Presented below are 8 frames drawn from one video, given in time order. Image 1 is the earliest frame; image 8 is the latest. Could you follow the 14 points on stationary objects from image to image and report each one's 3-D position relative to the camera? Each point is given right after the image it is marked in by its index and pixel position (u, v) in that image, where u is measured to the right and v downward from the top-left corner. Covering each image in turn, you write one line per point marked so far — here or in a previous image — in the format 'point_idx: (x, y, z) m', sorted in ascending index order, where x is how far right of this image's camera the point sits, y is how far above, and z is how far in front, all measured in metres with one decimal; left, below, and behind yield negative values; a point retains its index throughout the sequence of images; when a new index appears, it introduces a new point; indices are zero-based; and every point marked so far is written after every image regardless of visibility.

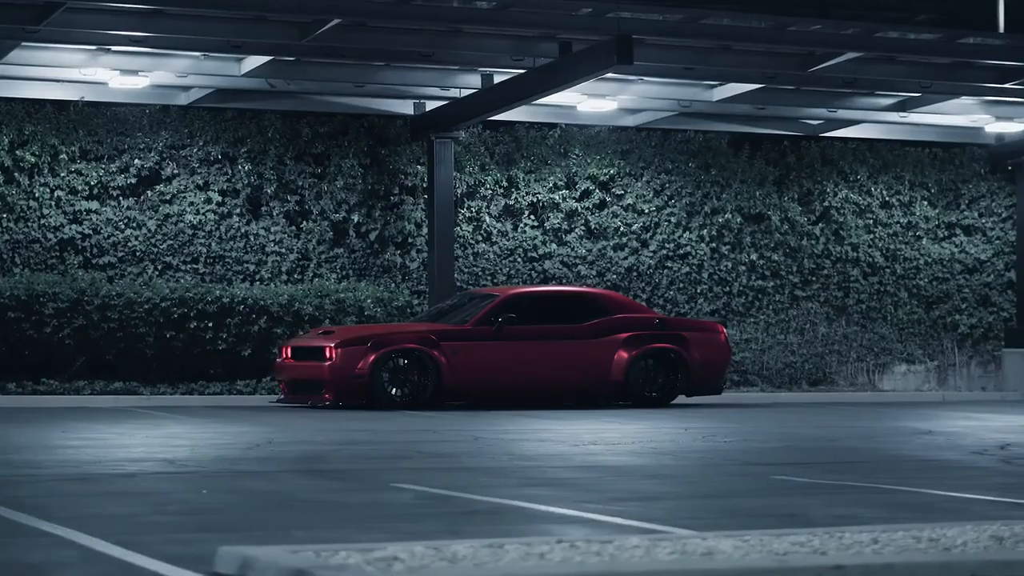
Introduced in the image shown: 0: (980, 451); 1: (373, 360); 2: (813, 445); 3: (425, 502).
0: (+3.3, -1.2, +10.9) m
1: (-1.6, -0.8, +17.8) m
2: (+2.4, -1.2, +12.4) m
3: (-0.5, -1.1, +7.5) m
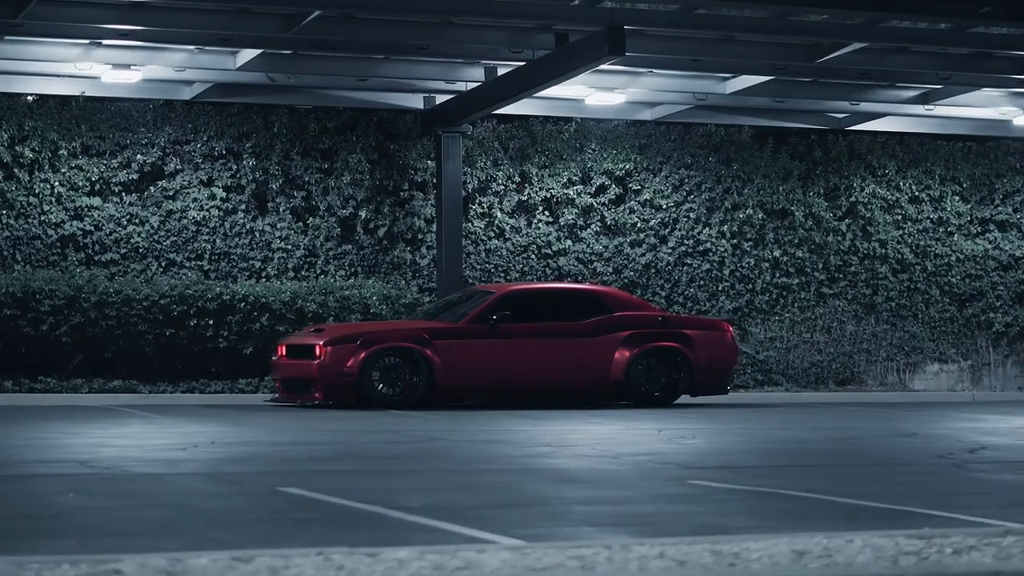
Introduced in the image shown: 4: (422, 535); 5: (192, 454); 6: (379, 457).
0: (+2.9, -1.1, +10.4) m
1: (-1.7, -0.8, +17.4) m
2: (+2.0, -1.2, +11.9) m
3: (-1.0, -1.0, +7.1) m
4: (-0.4, -1.0, +6.5) m
5: (-2.1, -1.1, +10.3) m
6: (-0.9, -1.1, +10.3) m
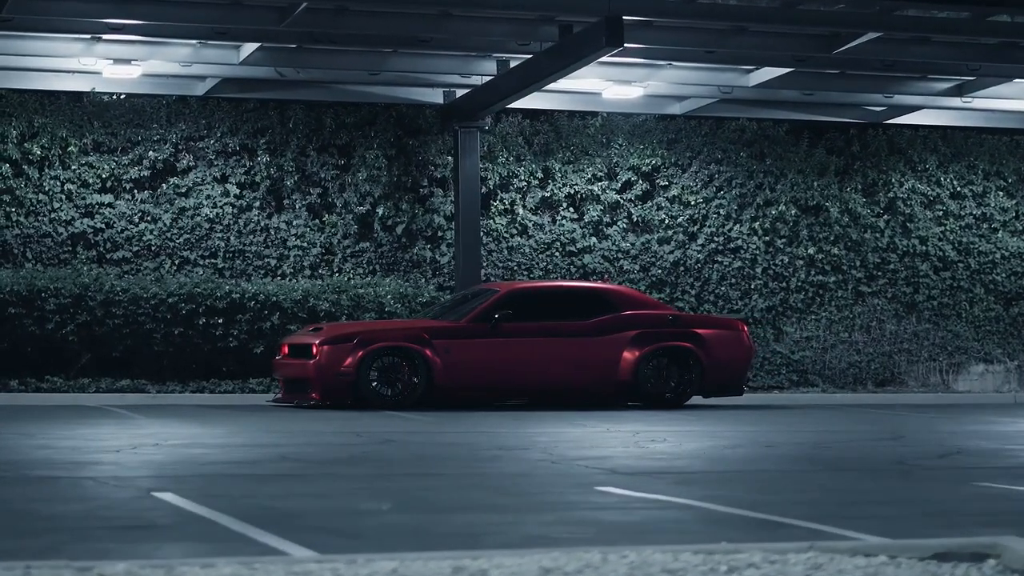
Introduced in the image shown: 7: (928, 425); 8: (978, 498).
0: (+2.5, -1.1, +9.8) m
1: (-1.7, -0.8, +17.0) m
2: (+1.7, -1.2, +11.3) m
3: (-1.6, -1.0, +6.7) m
4: (-1.0, -1.0, +6.1) m
5: (-2.5, -1.1, +10.0) m
6: (-1.3, -1.1, +9.9) m
7: (+4.1, -1.4, +15.1) m
8: (+2.3, -1.1, +7.8) m
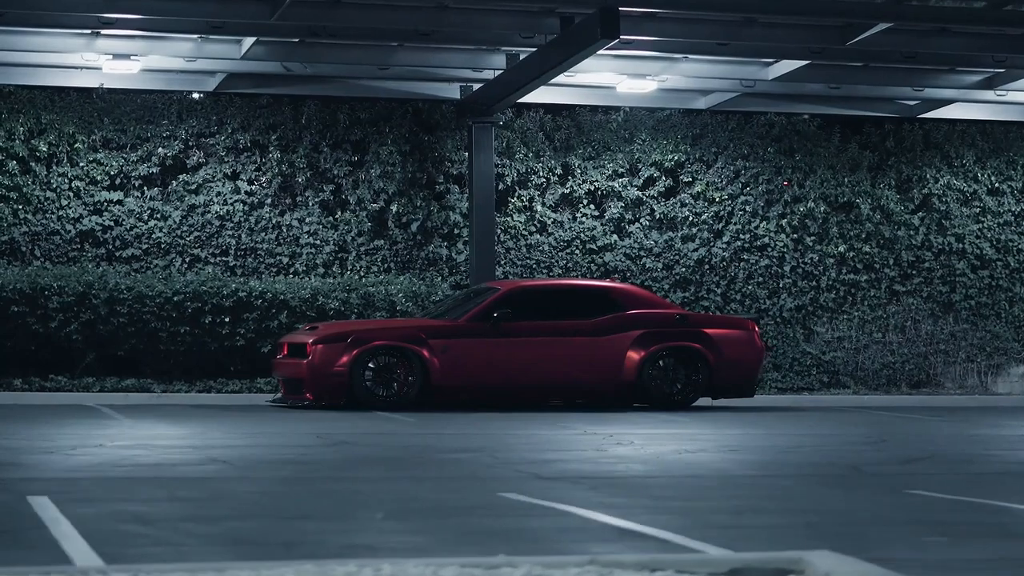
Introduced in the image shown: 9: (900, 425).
0: (+2.1, -1.1, +9.3) m
1: (-1.7, -0.8, +16.7) m
2: (+1.5, -1.1, +10.8) m
3: (-2.1, -1.0, +6.4) m
4: (-1.5, -1.0, +5.7) m
5: (-2.9, -1.1, +9.7) m
6: (-1.6, -1.1, +9.6) m
7: (+3.9, -1.3, +14.5) m
8: (+1.9, -1.1, +7.3) m
9: (+3.8, -1.4, +15.3) m
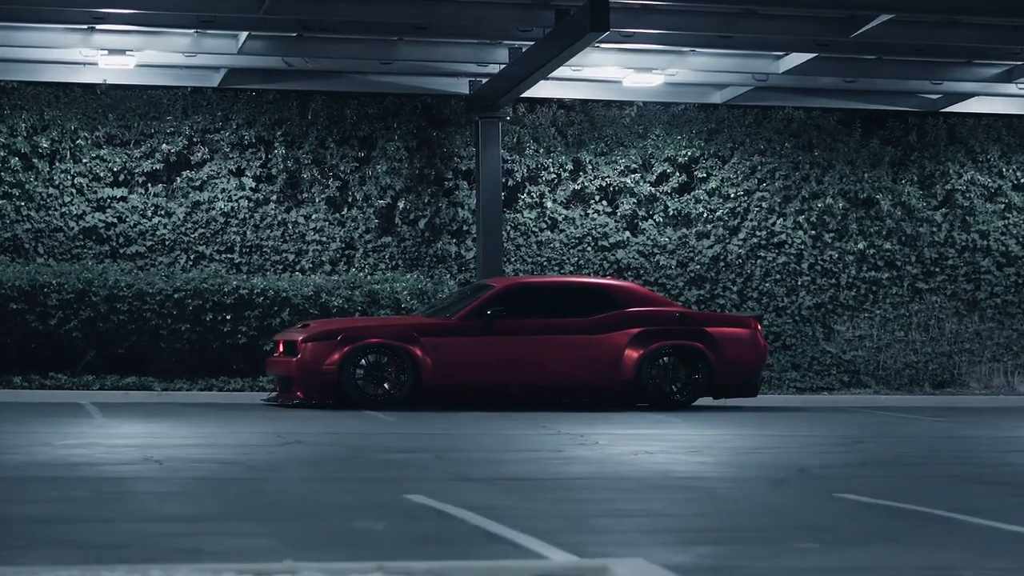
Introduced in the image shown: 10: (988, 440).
0: (+1.8, -1.0, +8.9) m
1: (-1.8, -0.7, +16.5) m
2: (+1.2, -1.1, +10.5) m
3: (-2.5, -0.9, +6.2) m
4: (-2.0, -1.0, +5.5) m
5: (-3.2, -1.0, +9.5) m
6: (-2.0, -1.0, +9.3) m
7: (+3.8, -1.3, +14.1) m
8: (+1.5, -1.0, +6.9) m
9: (+3.7, -1.3, +14.8) m
10: (+4.0, -1.3, +12.9) m
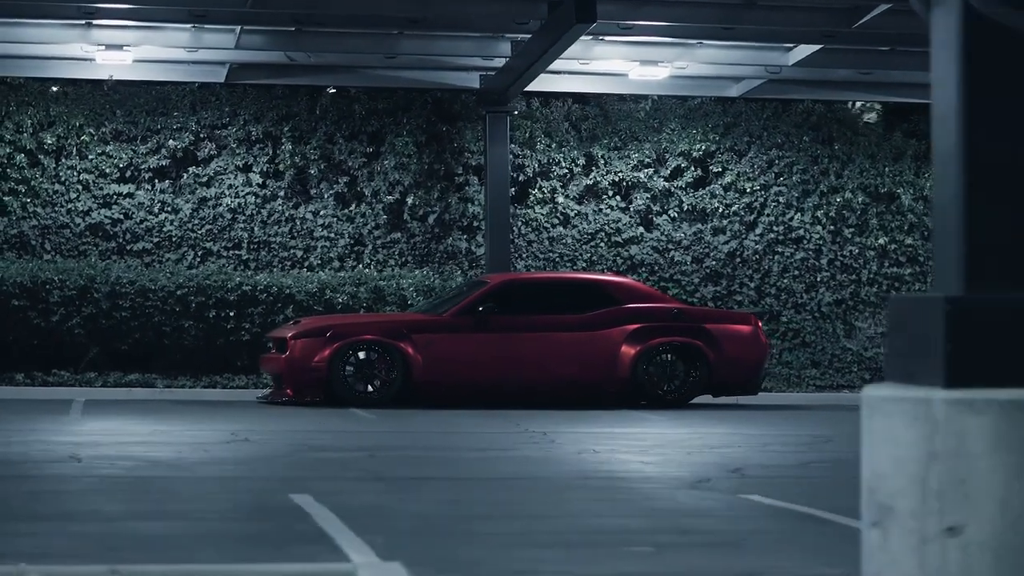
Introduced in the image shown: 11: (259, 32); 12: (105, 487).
0: (+1.4, -1.0, +8.6) m
1: (-1.9, -0.7, +16.3) m
2: (+0.8, -1.1, +10.2) m
3: (-3.0, -0.9, +6.1) m
4: (-2.5, -0.9, +5.3) m
5: (-3.6, -1.0, +9.4) m
6: (-2.3, -1.0, +9.2) m
7: (+3.6, -1.3, +13.7) m
8: (+1.0, -1.0, +6.7) m
9: (+3.5, -1.3, +14.5) m
10: (+3.7, -1.2, +12.5) m
11: (-3.1, +3.1, +18.9) m
12: (-2.0, -1.0, +7.7) m
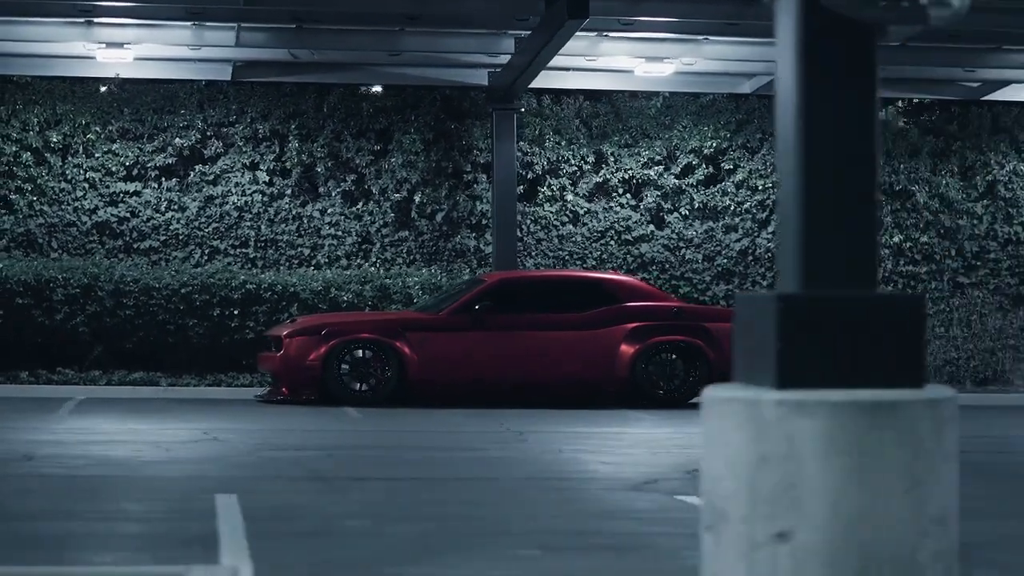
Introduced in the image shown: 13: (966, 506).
0: (+1.2, -1.0, +8.4) m
1: (-1.9, -0.7, +16.2) m
2: (+0.6, -1.1, +10.1) m
3: (-3.3, -0.9, +6.0) m
4: (-2.8, -0.9, +5.3) m
5: (-3.8, -1.0, +9.4) m
6: (-2.5, -1.0, +9.2) m
7: (+3.5, -1.2, +13.5) m
8: (+0.7, -1.0, +6.5) m
9: (+3.4, -1.3, +14.3) m
10: (+3.6, -1.2, +12.3) m
11: (-3.1, +3.1, +18.8) m
12: (-2.3, -1.0, +7.7) m
13: (+2.7, -1.3, +9.1) m
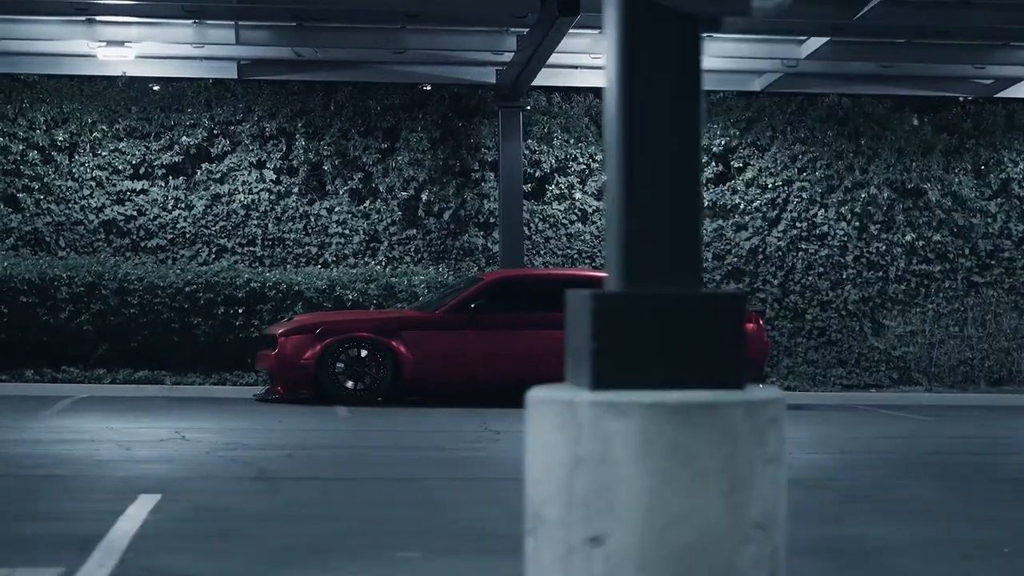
0: (+0.9, -1.0, +8.3) m
1: (-2.0, -0.6, +16.2) m
2: (+0.4, -1.1, +10.0) m
3: (-3.6, -0.9, +6.0) m
4: (-3.2, -0.9, +5.3) m
5: (-4.0, -1.0, +9.4) m
6: (-2.8, -1.0, +9.1) m
7: (+3.4, -1.2, +13.3) m
8: (+0.4, -1.0, +6.4) m
9: (+3.3, -1.3, +14.1) m
10: (+3.5, -1.2, +12.1) m
11: (-3.0, +3.2, +18.8) m
12: (-2.5, -1.0, +7.6) m
13: (+2.4, -1.3, +8.9) m
